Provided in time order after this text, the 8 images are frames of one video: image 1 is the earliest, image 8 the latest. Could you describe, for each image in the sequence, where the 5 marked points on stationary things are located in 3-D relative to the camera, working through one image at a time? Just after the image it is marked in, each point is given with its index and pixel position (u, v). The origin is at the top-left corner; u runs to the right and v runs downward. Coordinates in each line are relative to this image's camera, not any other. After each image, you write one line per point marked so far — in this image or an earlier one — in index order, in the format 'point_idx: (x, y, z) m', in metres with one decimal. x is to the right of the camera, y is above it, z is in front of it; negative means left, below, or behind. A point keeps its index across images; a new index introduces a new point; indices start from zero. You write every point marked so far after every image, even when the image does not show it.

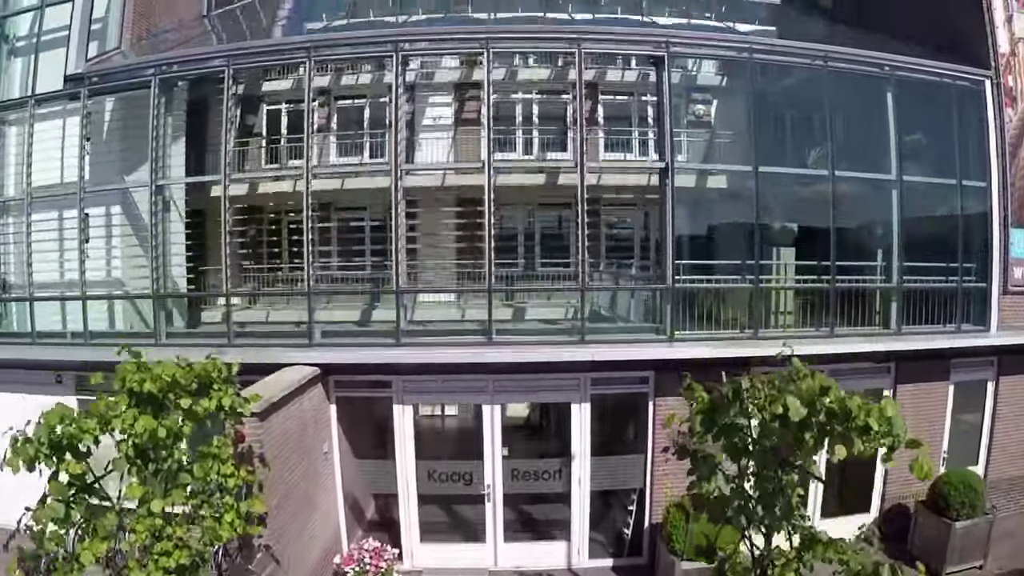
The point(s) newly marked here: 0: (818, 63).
0: (+5.0, +3.6, +9.6) m
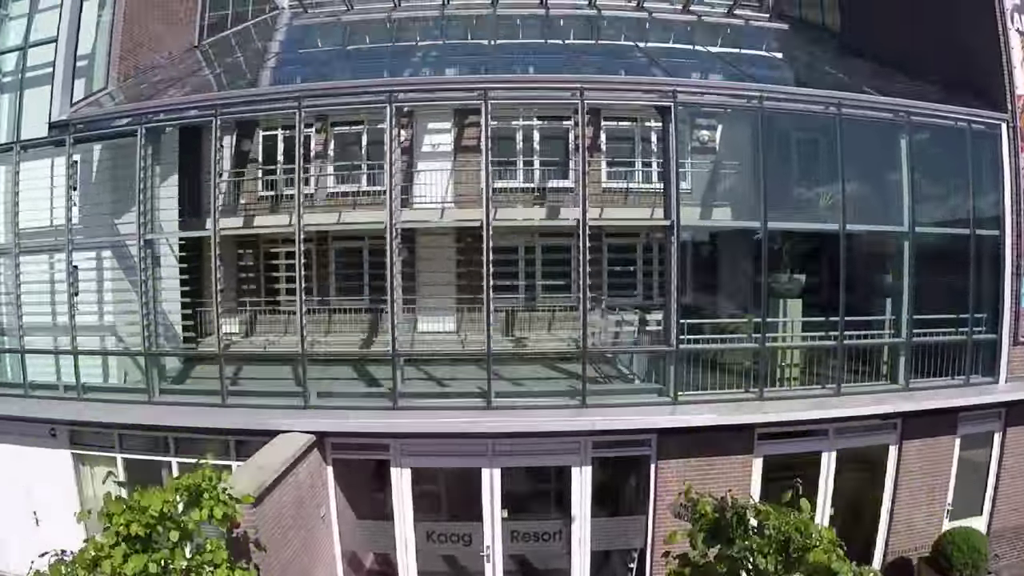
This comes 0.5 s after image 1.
0: (+5.0, +2.8, +9.3) m
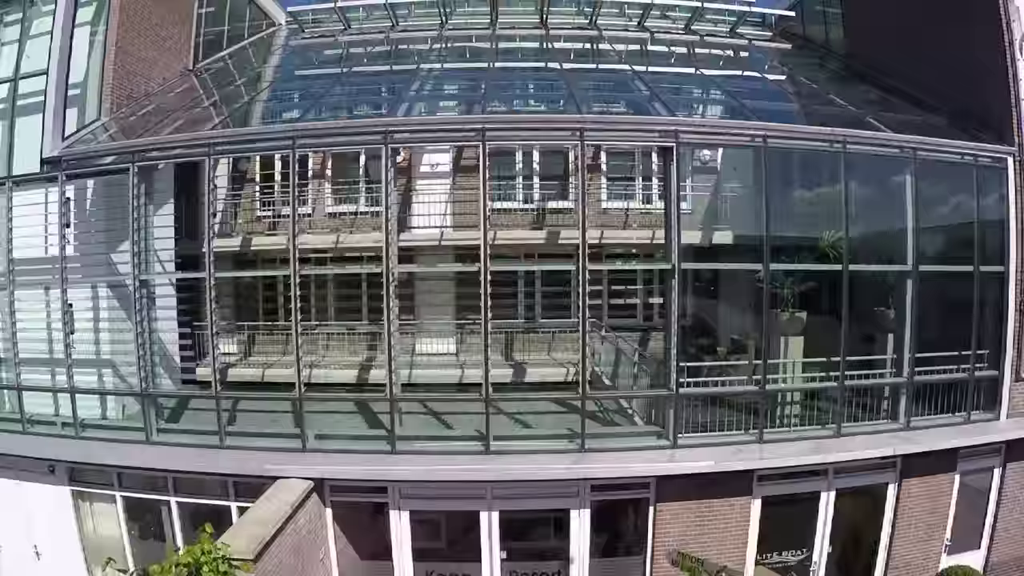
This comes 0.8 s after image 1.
0: (+5.0, +2.1, +9.1) m
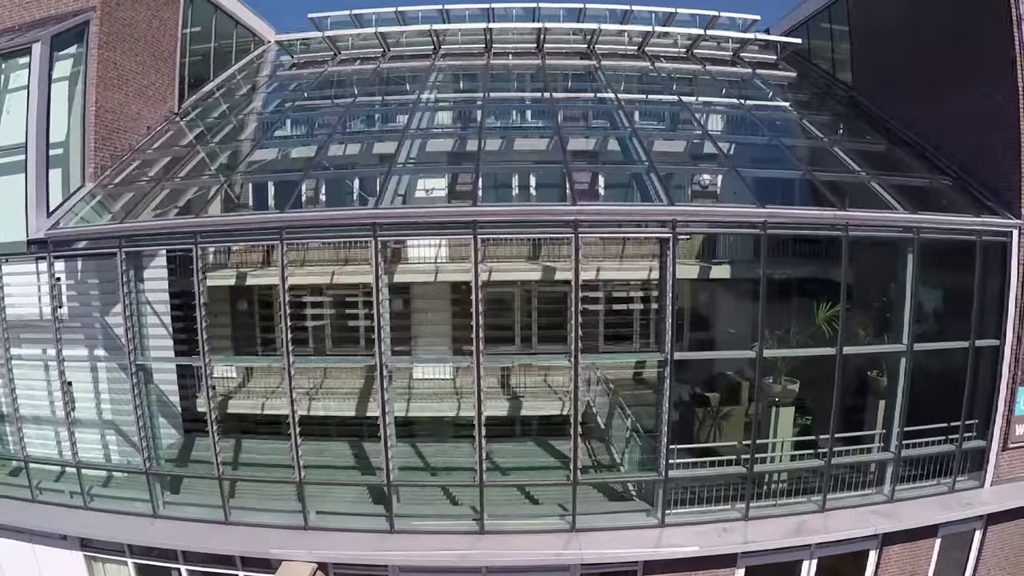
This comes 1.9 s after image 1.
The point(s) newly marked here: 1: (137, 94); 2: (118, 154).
0: (+4.9, +0.9, +9.0) m
1: (-7.3, +3.7, +11.6) m
2: (-7.3, +2.4, +11.1) m
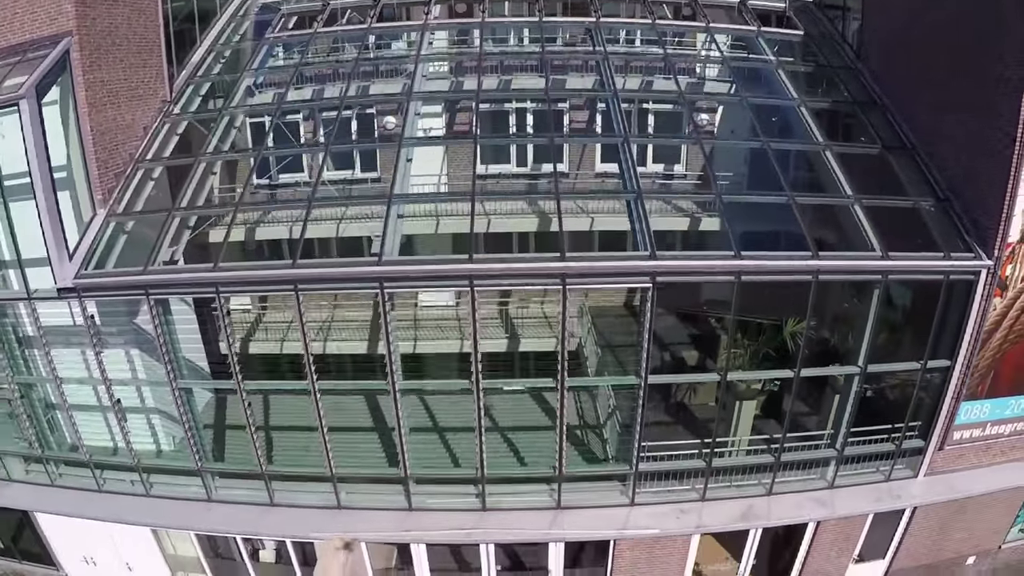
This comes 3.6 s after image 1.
0: (+4.8, +0.2, +9.5) m
1: (-7.4, +3.6, +11.4) m
2: (-7.4, +2.3, +11.2) m
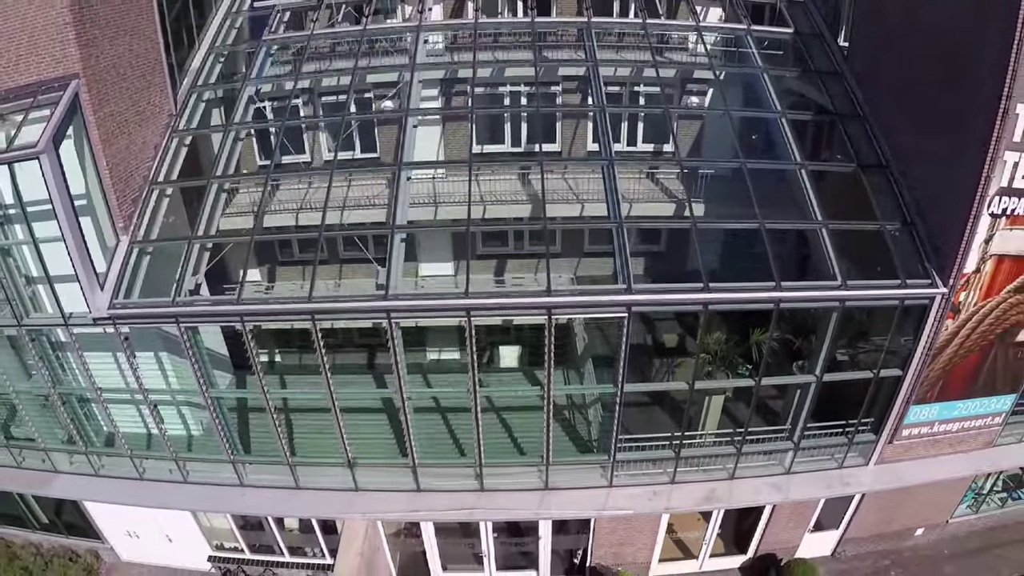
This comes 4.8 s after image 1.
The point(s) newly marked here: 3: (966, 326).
0: (+4.6, -0.3, +10.2) m
1: (-7.7, +3.4, +11.9) m
2: (-7.7, +2.0, +11.9) m
3: (+8.4, -0.7, +10.8) m
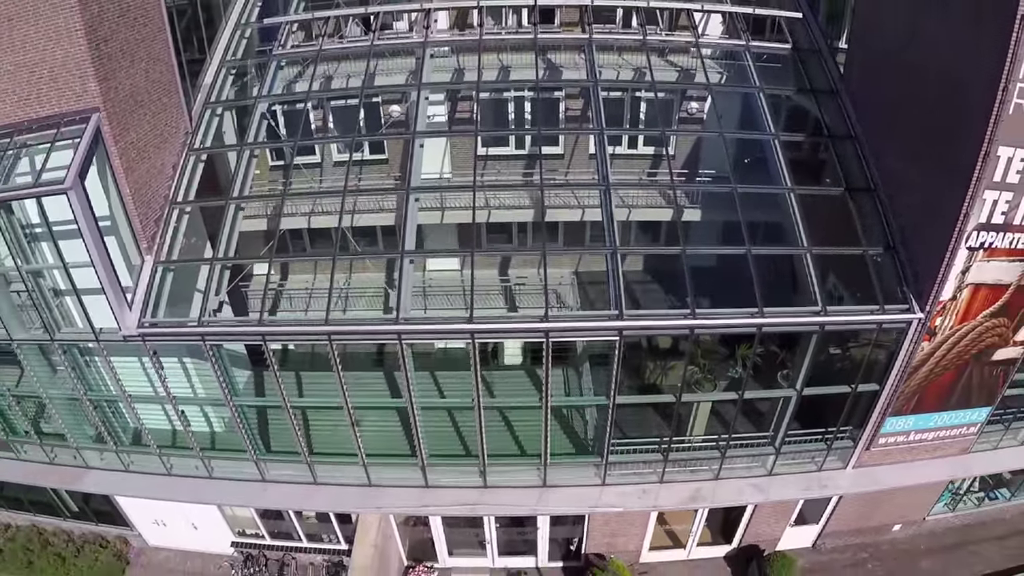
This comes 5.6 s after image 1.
0: (+4.5, -0.7, +10.8) m
1: (-7.7, +3.1, +12.5) m
2: (-7.7, +1.7, +12.6) m
3: (+8.3, -1.1, +11.3) m
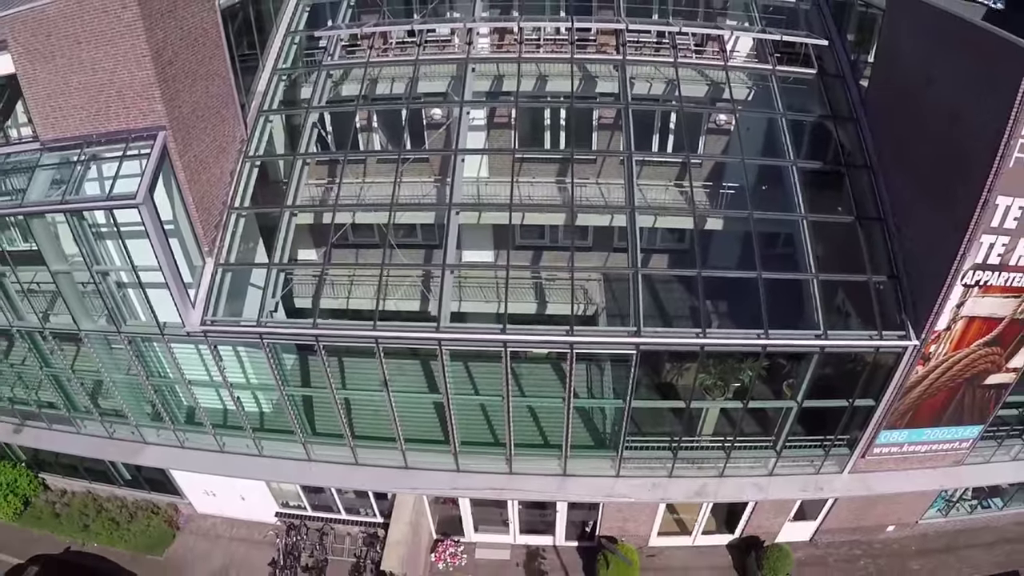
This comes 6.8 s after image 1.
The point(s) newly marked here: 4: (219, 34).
0: (+5.0, -1.2, +11.7) m
1: (-7.0, +3.1, +13.7) m
2: (-7.0, +1.8, +13.9) m
3: (+8.8, -1.7, +12.2) m
4: (-7.3, +6.4, +14.8) m
